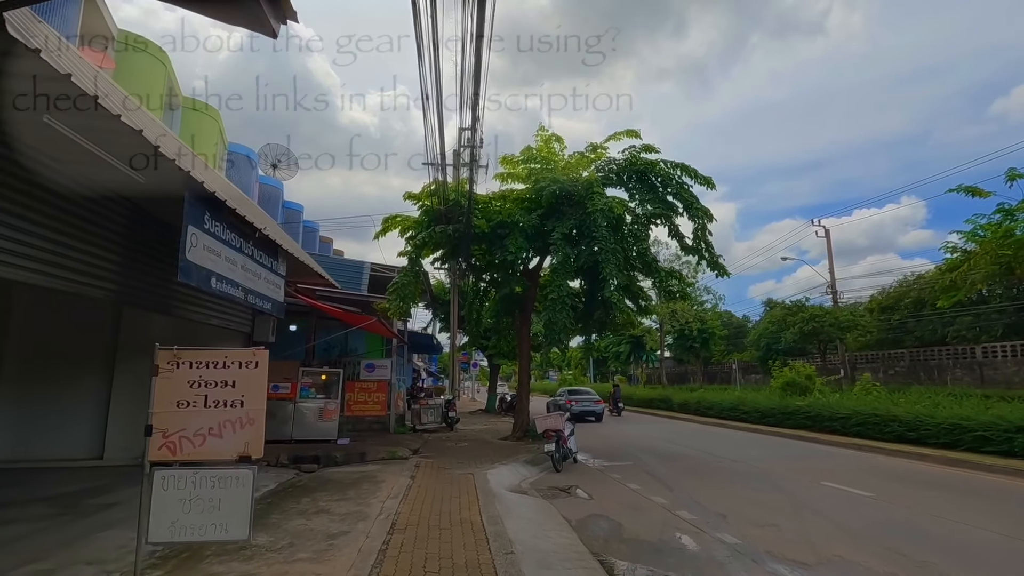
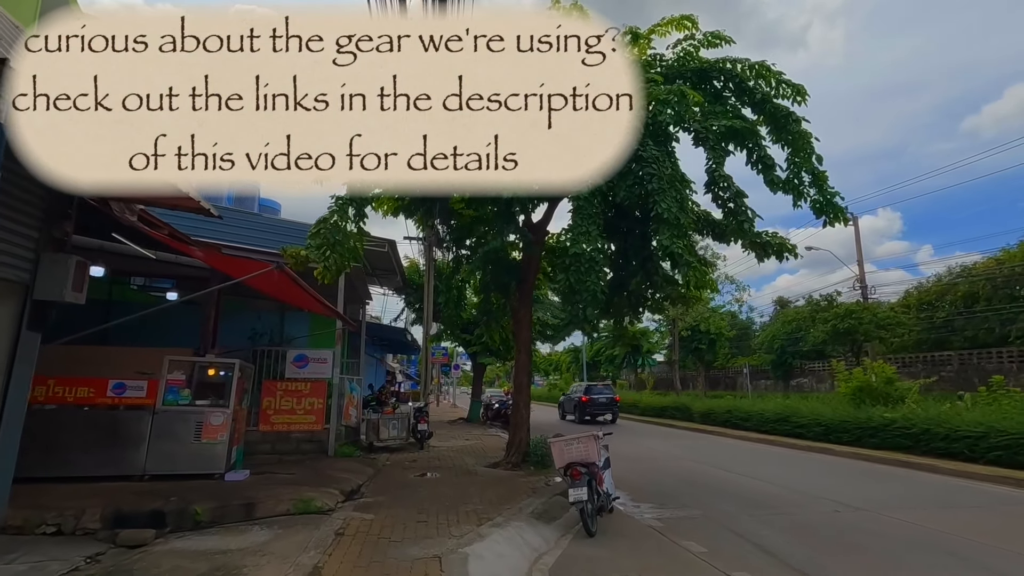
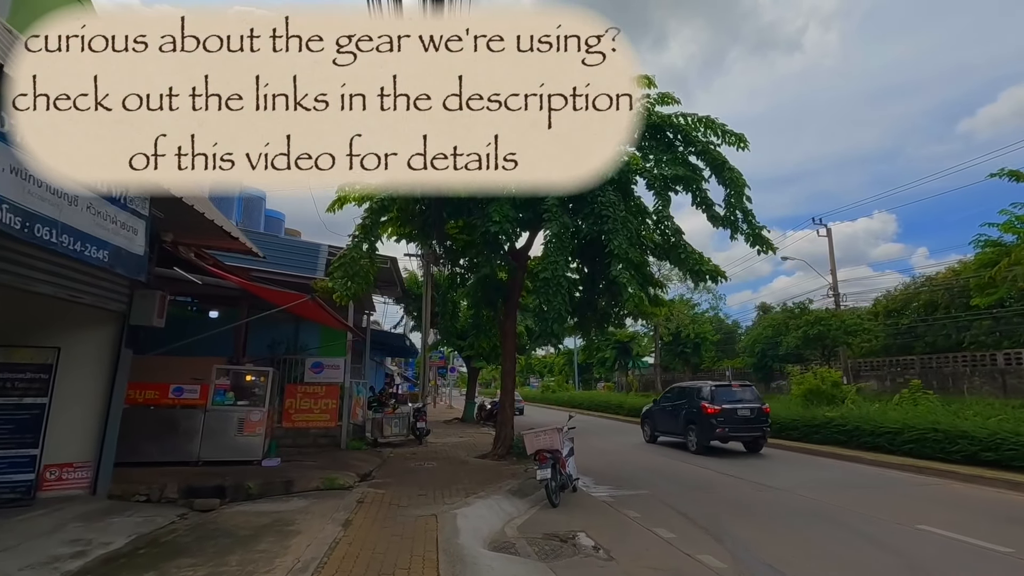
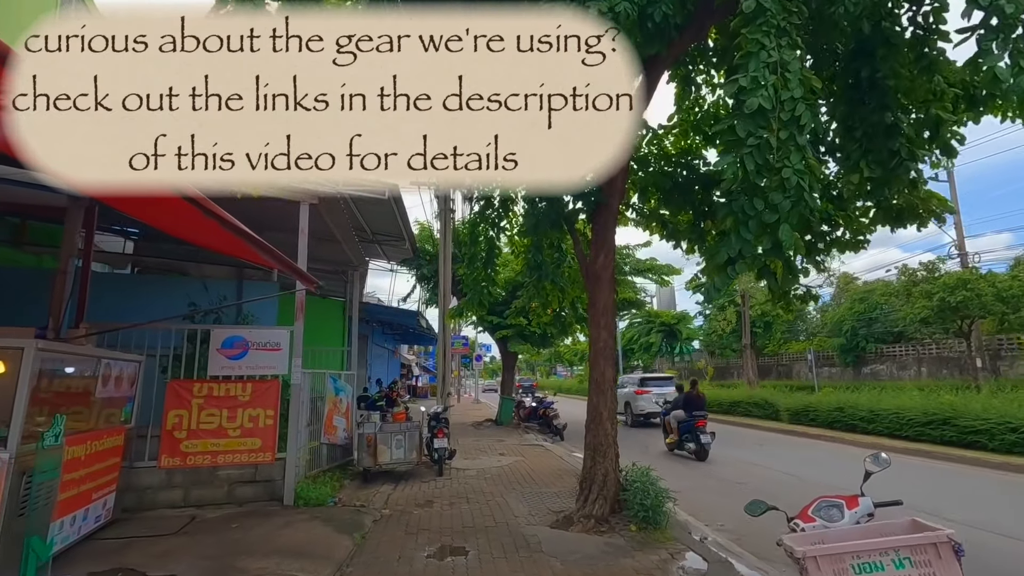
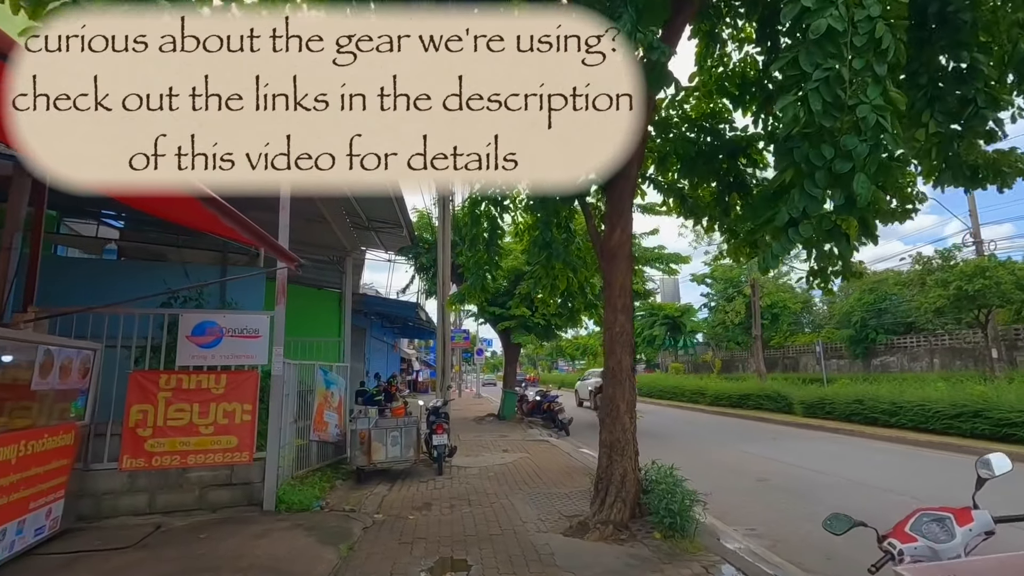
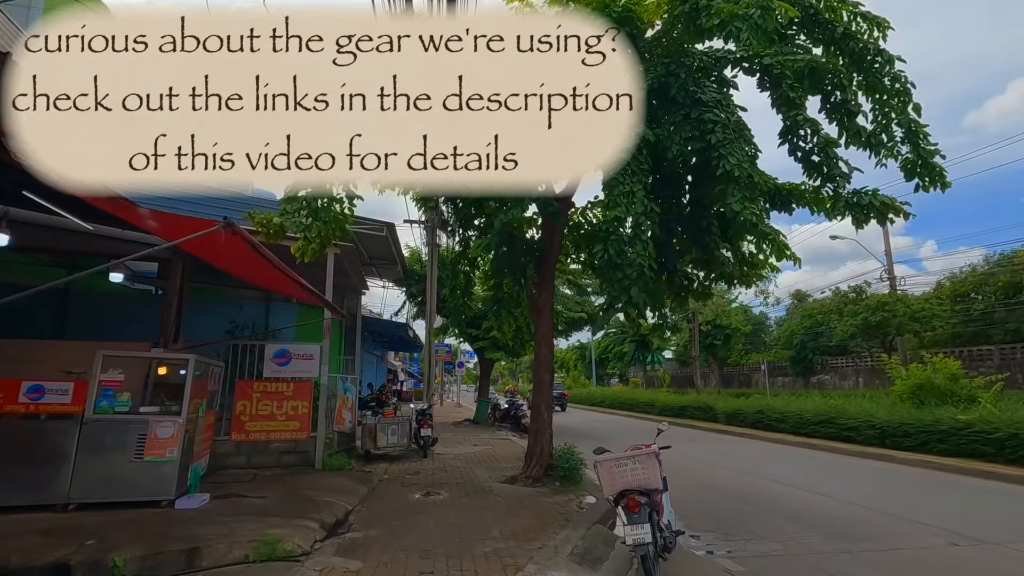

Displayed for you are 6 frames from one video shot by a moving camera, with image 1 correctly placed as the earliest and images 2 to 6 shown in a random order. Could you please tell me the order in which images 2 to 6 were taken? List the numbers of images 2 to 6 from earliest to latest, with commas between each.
3, 2, 6, 4, 5
